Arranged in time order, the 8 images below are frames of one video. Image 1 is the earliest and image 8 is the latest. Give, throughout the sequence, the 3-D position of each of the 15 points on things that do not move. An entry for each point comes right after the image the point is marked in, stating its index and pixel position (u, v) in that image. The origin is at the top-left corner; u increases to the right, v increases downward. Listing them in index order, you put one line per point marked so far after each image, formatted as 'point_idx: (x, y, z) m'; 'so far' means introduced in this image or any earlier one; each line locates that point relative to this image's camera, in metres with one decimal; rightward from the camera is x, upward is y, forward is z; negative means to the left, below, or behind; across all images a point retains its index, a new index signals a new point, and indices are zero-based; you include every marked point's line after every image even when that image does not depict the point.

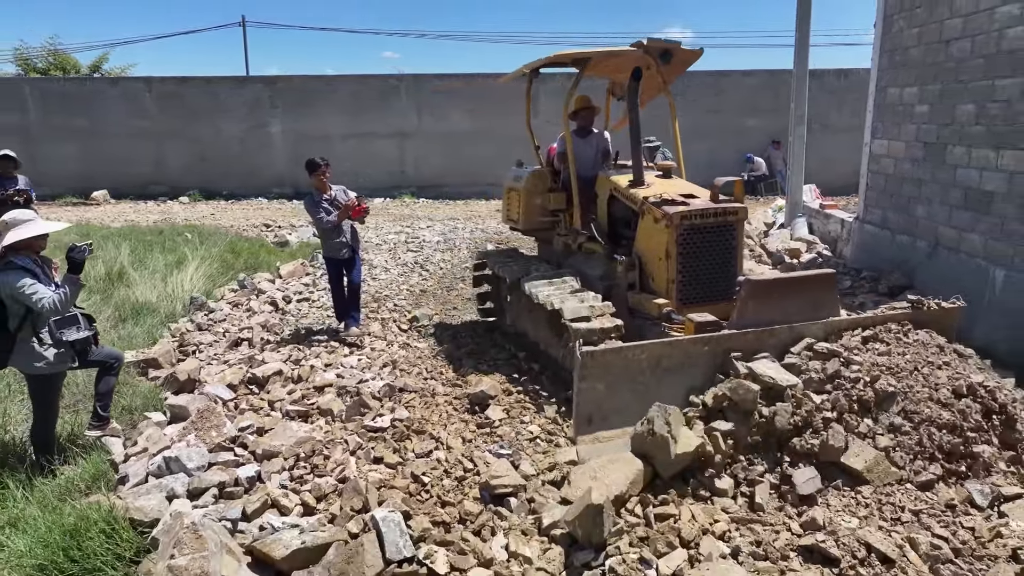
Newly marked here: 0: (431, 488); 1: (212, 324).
0: (-0.4, -0.9, +3.2) m
1: (-2.6, -0.3, +6.2) m
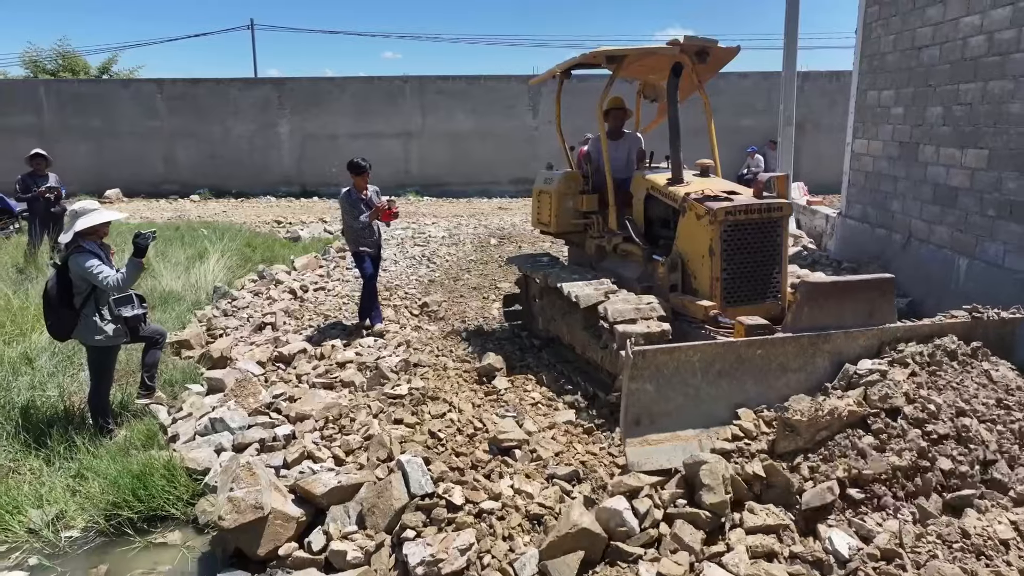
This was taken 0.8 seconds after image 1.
0: (-0.3, -0.8, +3.7) m
1: (-2.6, -0.2, +6.7) m
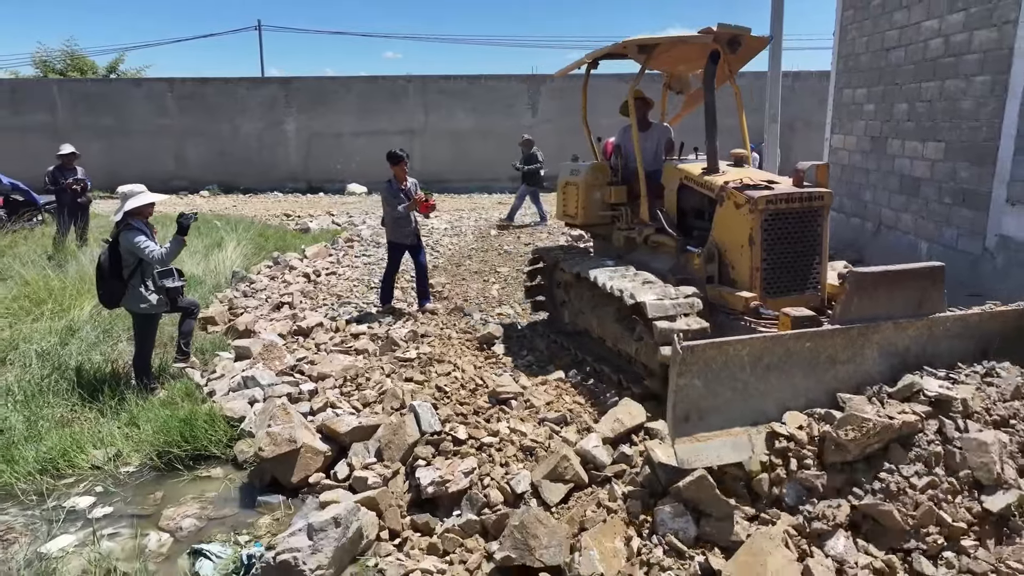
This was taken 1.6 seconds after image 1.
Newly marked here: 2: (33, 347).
0: (-0.3, -0.6, +4.2) m
1: (-2.6, 0.0, +7.2) m
2: (-3.3, -0.4, +5.0) m
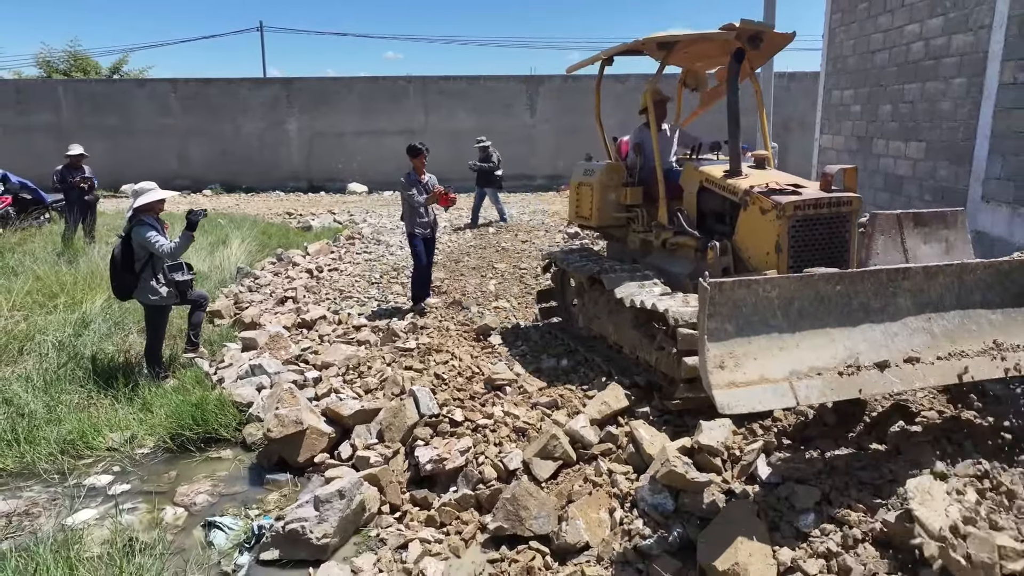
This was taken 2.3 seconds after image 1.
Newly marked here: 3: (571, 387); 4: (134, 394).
0: (-0.4, -0.6, +4.4) m
1: (-2.6, 0.0, +7.4) m
2: (-3.4, -0.4, +5.2) m
3: (+0.3, -0.6, +4.3) m
4: (-2.4, -0.7, +4.6) m
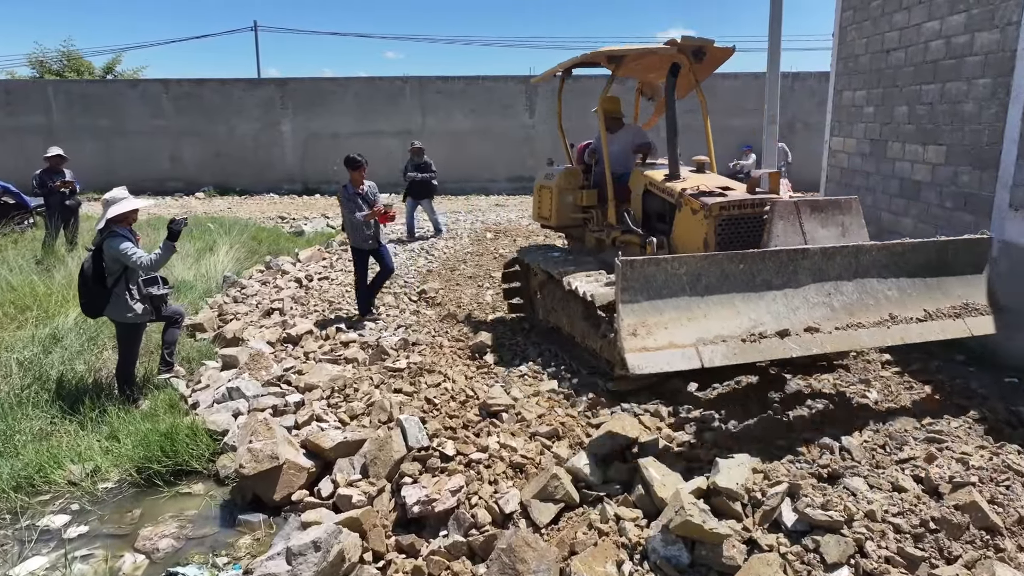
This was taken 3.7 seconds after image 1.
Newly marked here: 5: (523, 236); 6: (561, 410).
0: (-0.4, -0.7, +4.1) m
1: (-2.6, -0.1, +7.1) m
2: (-3.4, -0.5, +4.9) m
3: (+0.3, -0.7, +4.0) m
4: (-2.4, -0.8, +4.3) m
5: (+0.1, +0.7, +9.9) m
6: (+0.3, -0.7, +4.0) m
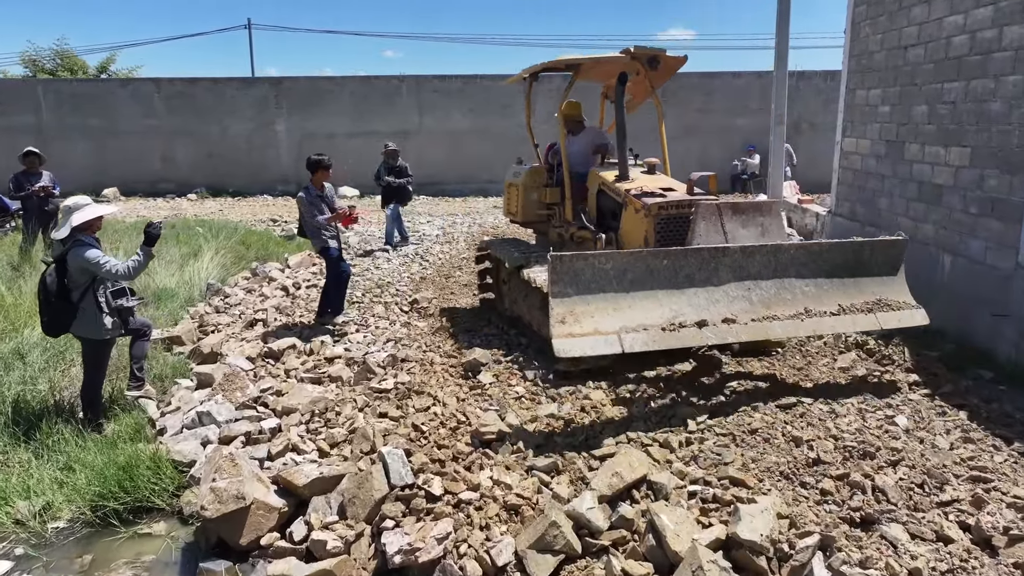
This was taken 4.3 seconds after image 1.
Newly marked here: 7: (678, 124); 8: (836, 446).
0: (-0.4, -0.8, +3.7) m
1: (-2.6, -0.2, +6.7) m
2: (-3.4, -0.5, +4.5) m
3: (+0.3, -0.8, +3.6) m
4: (-2.4, -0.9, +3.9) m
5: (+0.1, +0.6, +9.5) m
6: (+0.2, -0.8, +3.7) m
7: (+3.6, +3.5, +15.6) m
8: (+1.5, -0.7, +3.4) m
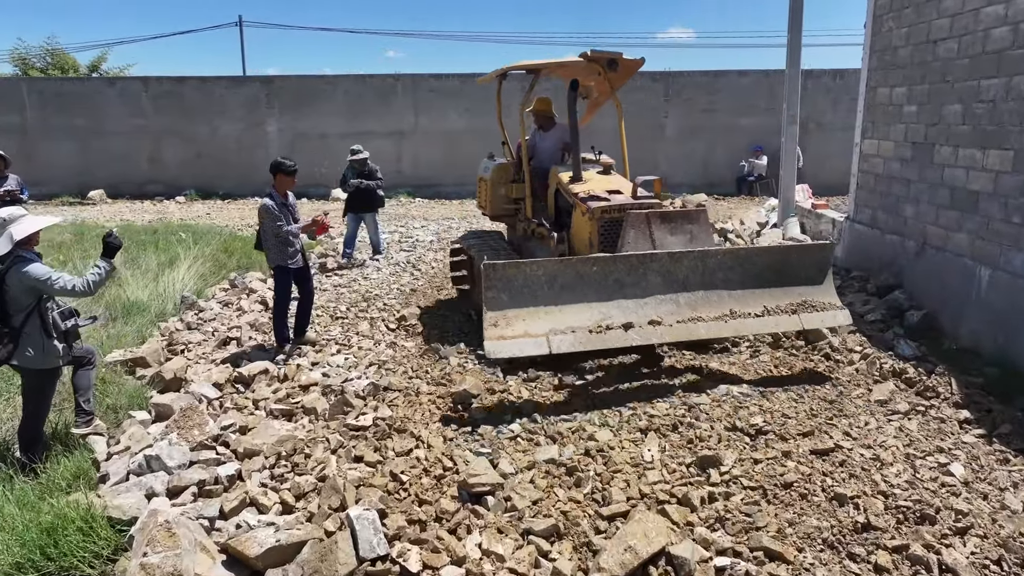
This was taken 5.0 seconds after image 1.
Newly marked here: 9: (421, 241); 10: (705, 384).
0: (-0.5, -0.9, +3.2) m
1: (-2.7, -0.3, +6.2) m
2: (-3.4, -0.7, +4.0) m
3: (+0.3, -0.9, +3.1) m
4: (-2.5, -1.0, +3.4) m
5: (+0.1, +0.5, +9.0) m
6: (+0.2, -0.9, +3.2) m
7: (+3.5, +3.4, +15.1) m
8: (+1.5, -0.9, +2.9) m
9: (-1.2, +0.6, +9.5) m
10: (+1.1, -0.6, +4.3) m
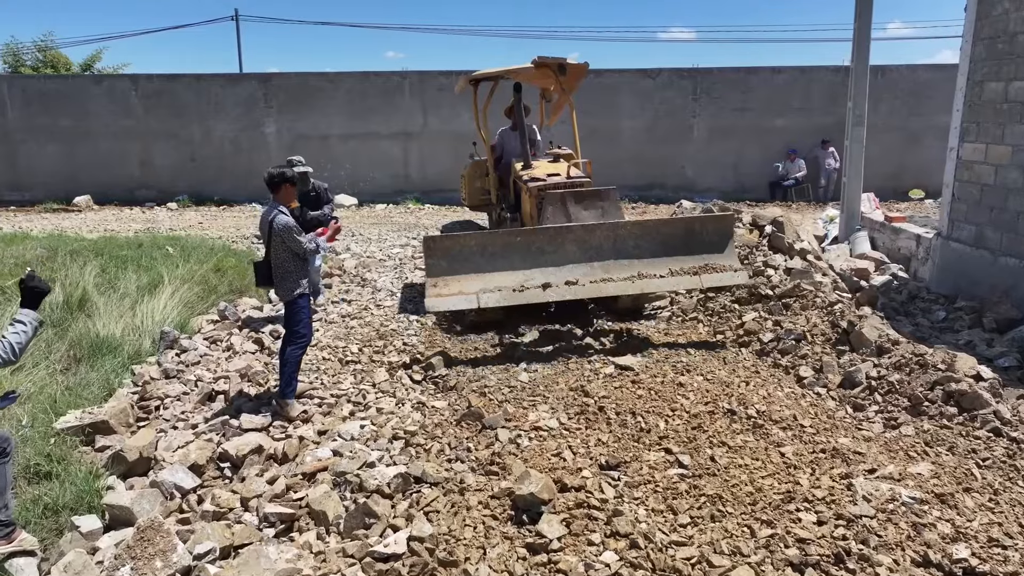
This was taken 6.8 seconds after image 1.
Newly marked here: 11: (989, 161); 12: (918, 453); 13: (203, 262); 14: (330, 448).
0: (-0.1, -1.1, +2.1) m
1: (-2.3, -0.6, +5.1) m
2: (-3.1, -0.9, +2.9) m
3: (+0.6, -1.2, +2.0) m
4: (-2.1, -1.3, +2.3) m
5: (+0.4, +0.2, +7.9) m
6: (+0.6, -1.2, +2.0) m
7: (+3.9, +3.2, +13.9) m
8: (+1.8, -1.1, +1.8) m
9: (-0.8, +0.4, +8.4) m
10: (+1.5, -0.8, +3.2) m
11: (+3.9, +1.0, +5.9) m
12: (+1.9, -0.8, +3.4) m
13: (-3.5, +0.3, +8.2) m
14: (-0.9, -0.8, +3.7) m
